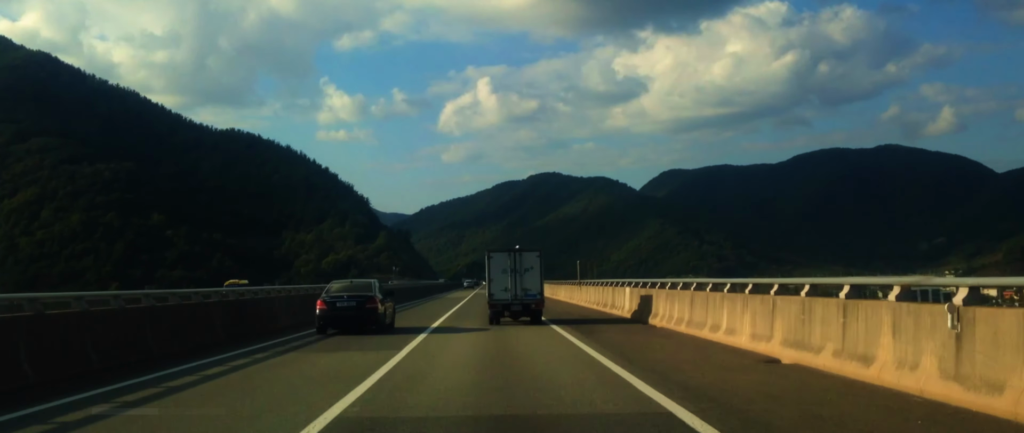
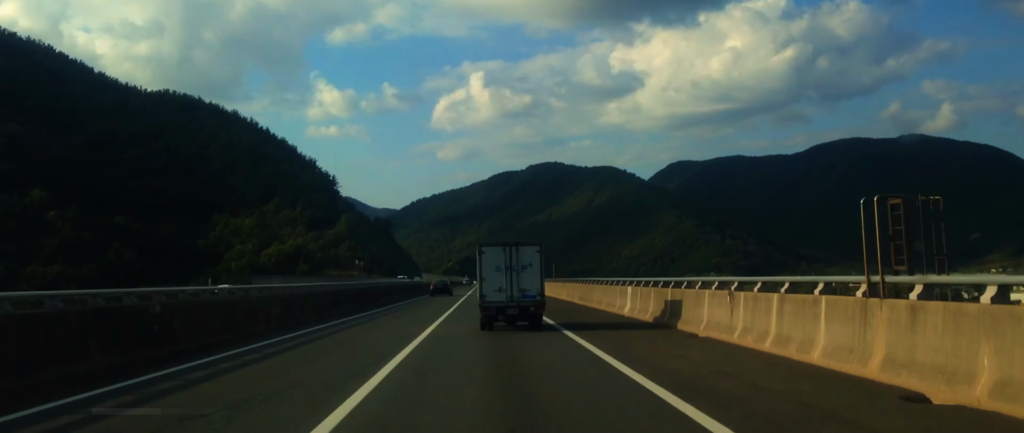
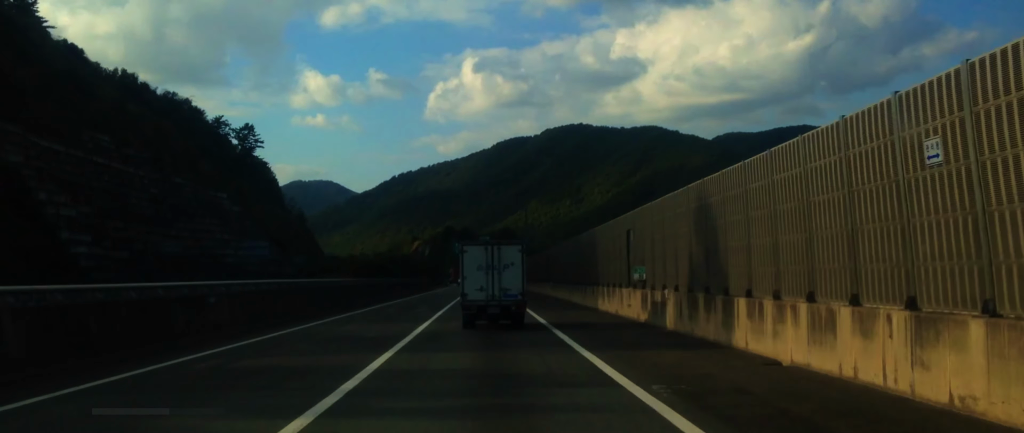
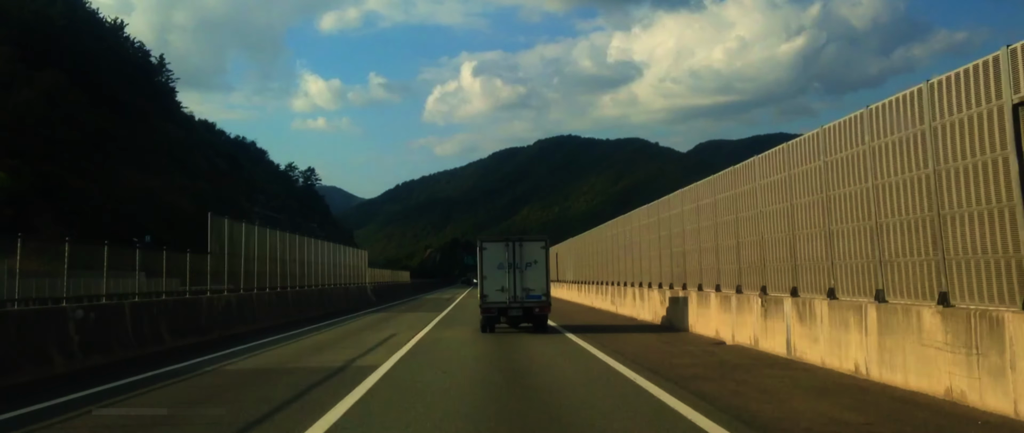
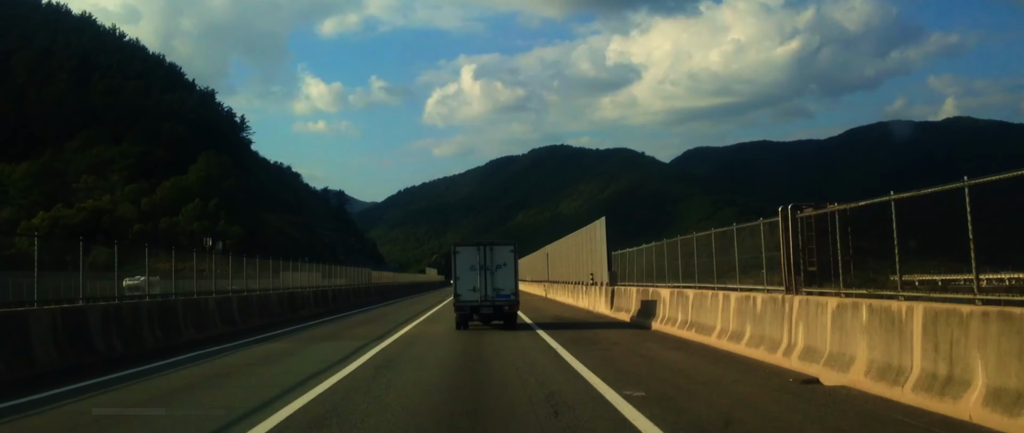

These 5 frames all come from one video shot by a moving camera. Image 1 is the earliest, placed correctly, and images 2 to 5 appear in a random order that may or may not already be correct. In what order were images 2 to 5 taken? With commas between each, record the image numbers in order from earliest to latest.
2, 5, 4, 3
